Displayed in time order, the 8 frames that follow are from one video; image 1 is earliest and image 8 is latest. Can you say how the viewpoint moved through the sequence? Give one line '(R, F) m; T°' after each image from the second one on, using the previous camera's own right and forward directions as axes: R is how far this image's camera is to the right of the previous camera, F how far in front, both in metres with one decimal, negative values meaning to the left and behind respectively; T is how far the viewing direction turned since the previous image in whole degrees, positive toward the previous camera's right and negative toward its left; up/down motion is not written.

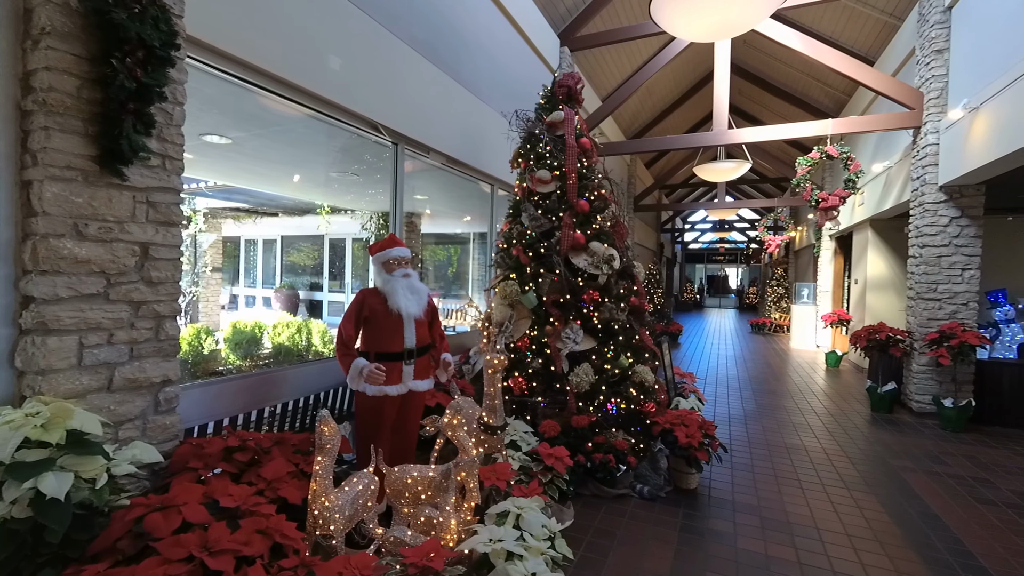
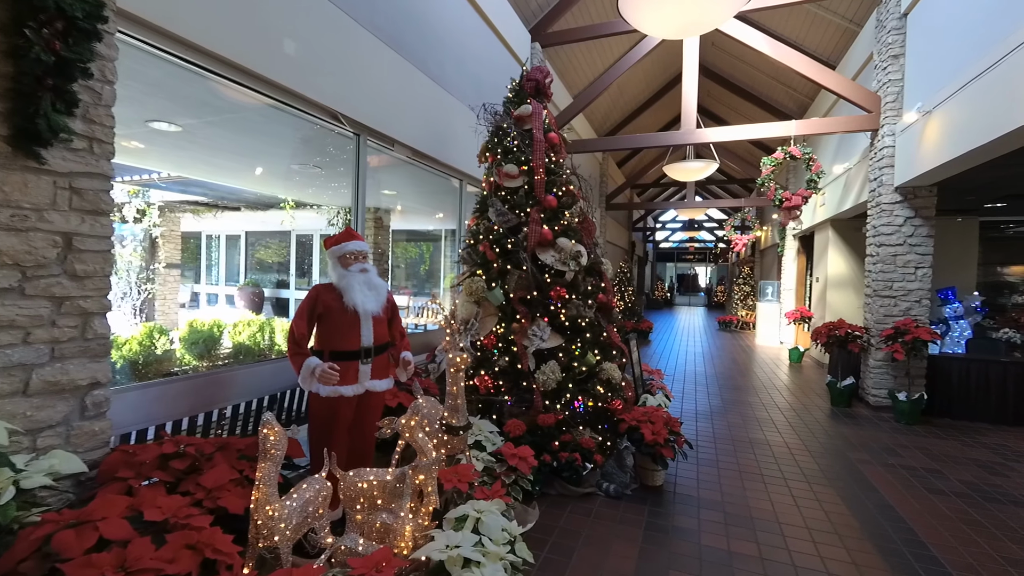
(+0.1, +0.1) m; +3°
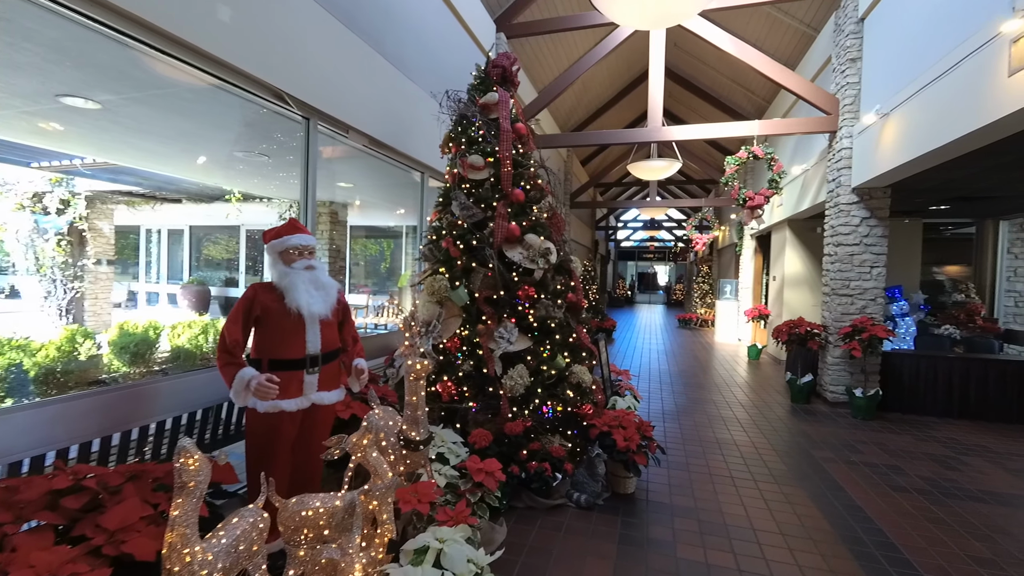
(0.0, +0.2) m; +5°
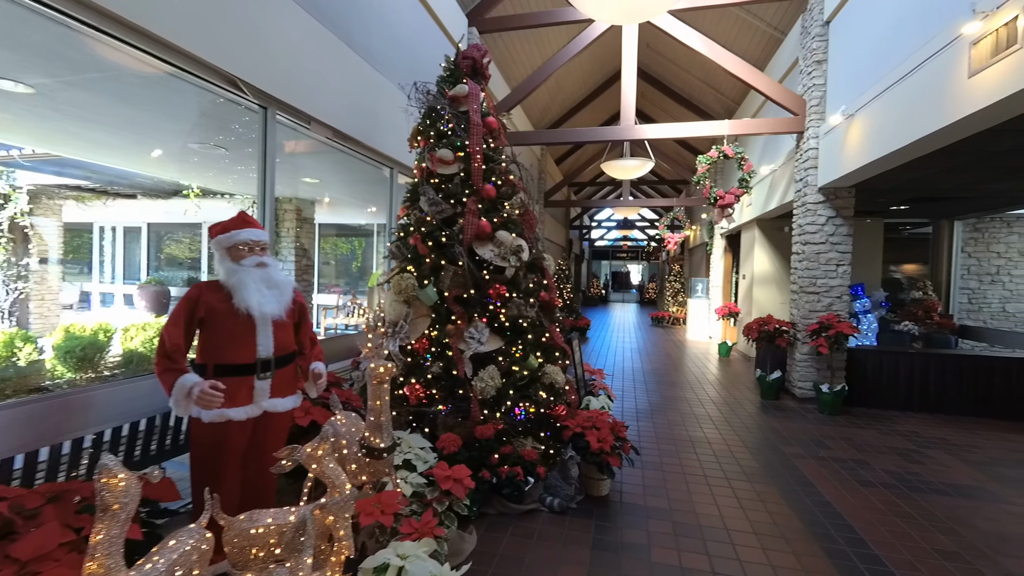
(0.0, +0.1) m; +3°
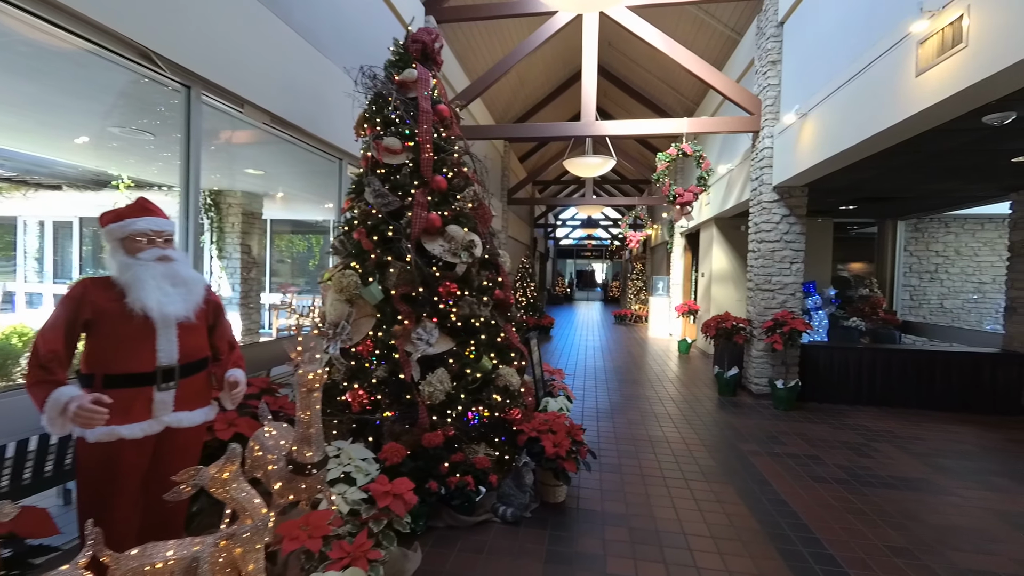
(+0.1, +0.1) m; +4°
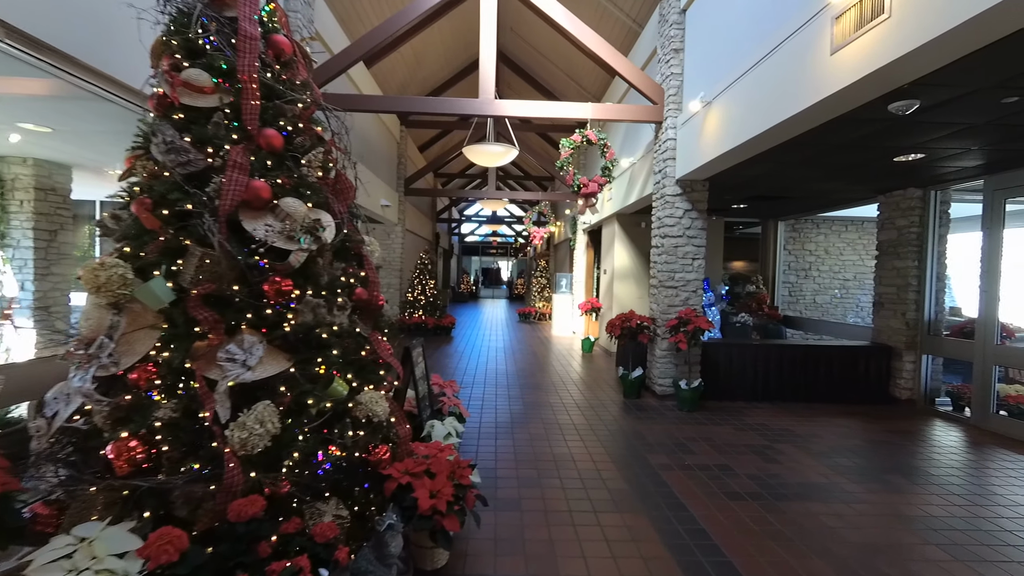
(+0.2, +0.6) m; +12°
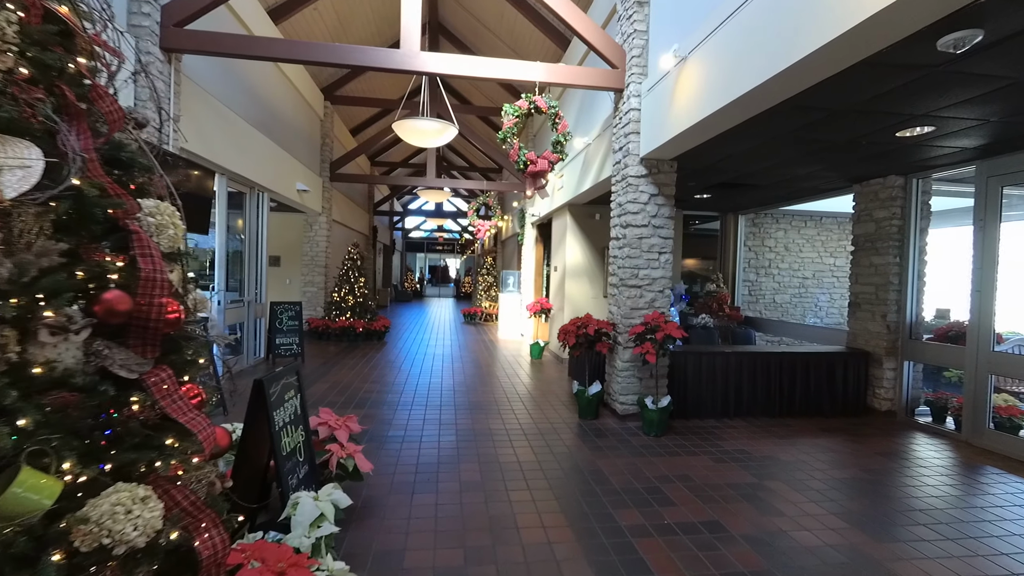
(+0.2, +0.9) m; +6°
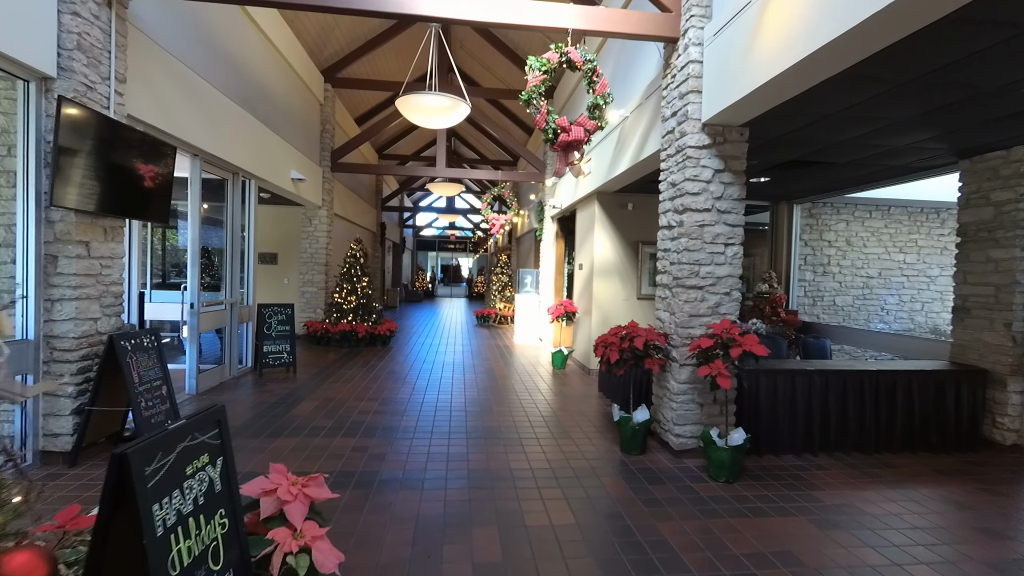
(-0.1, +0.8) m; -2°
